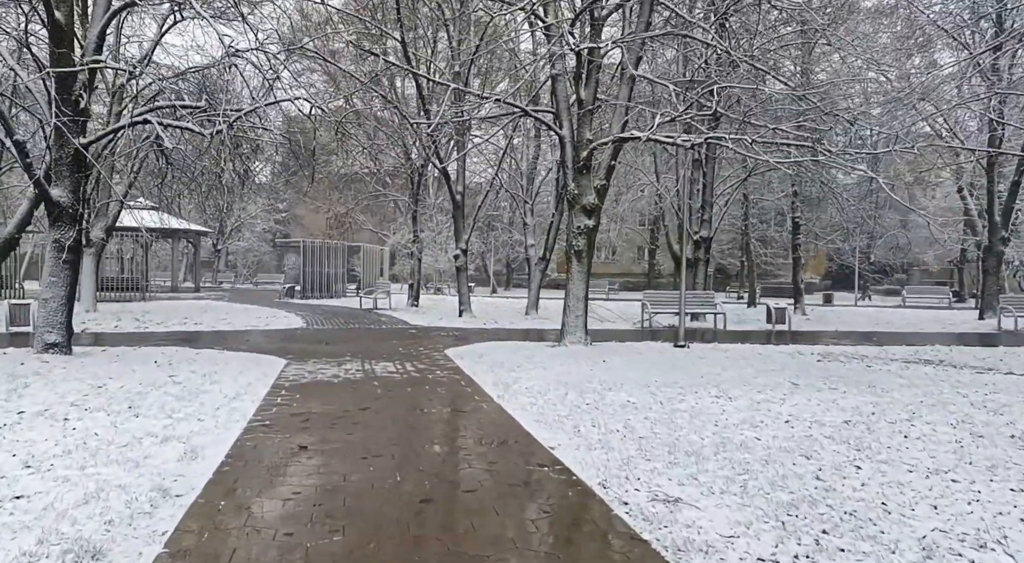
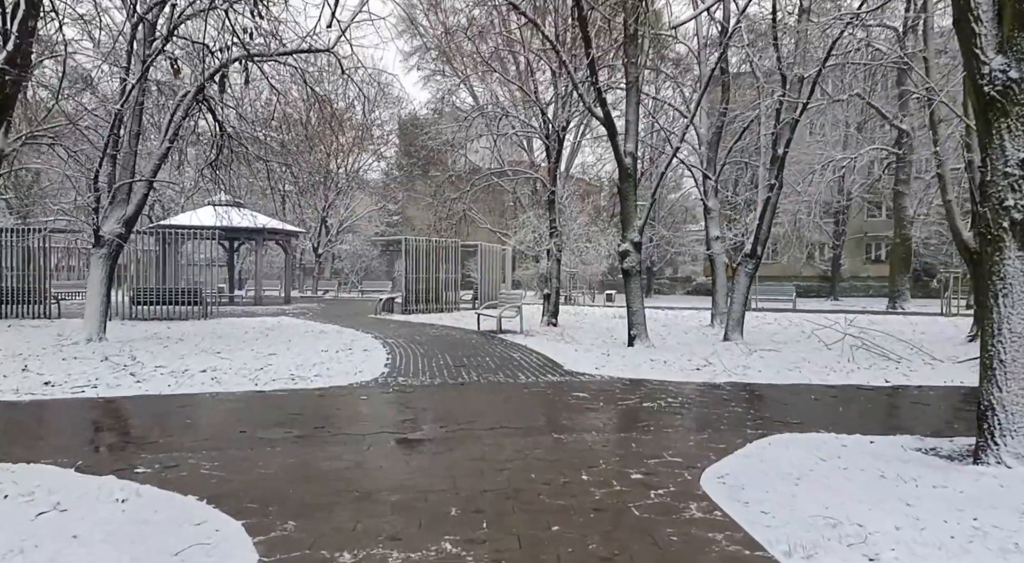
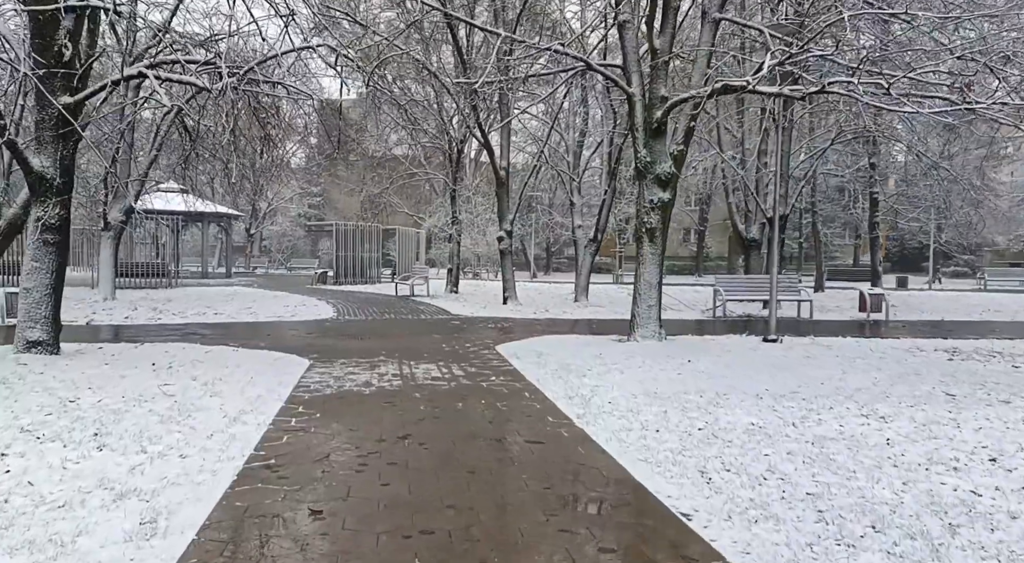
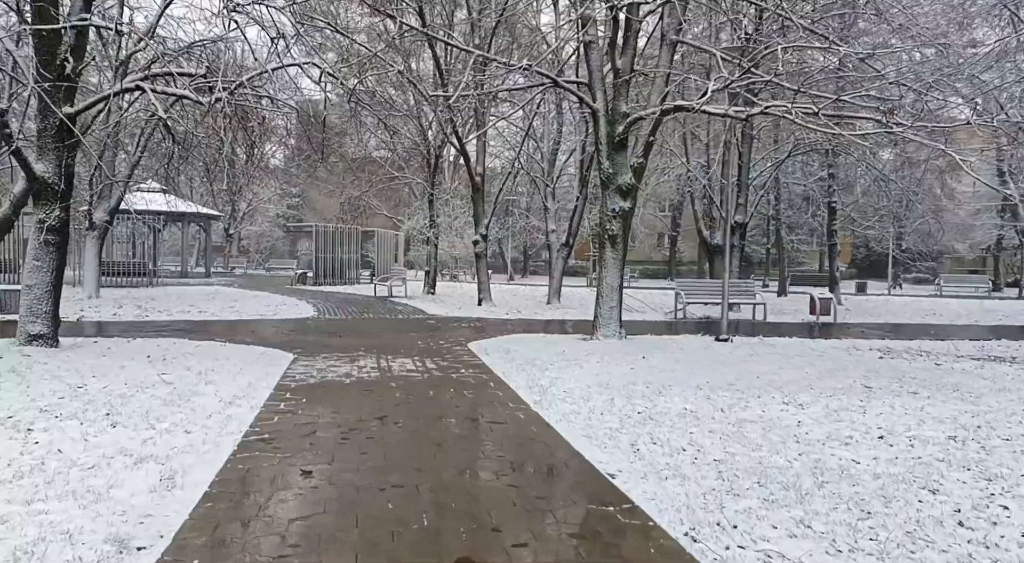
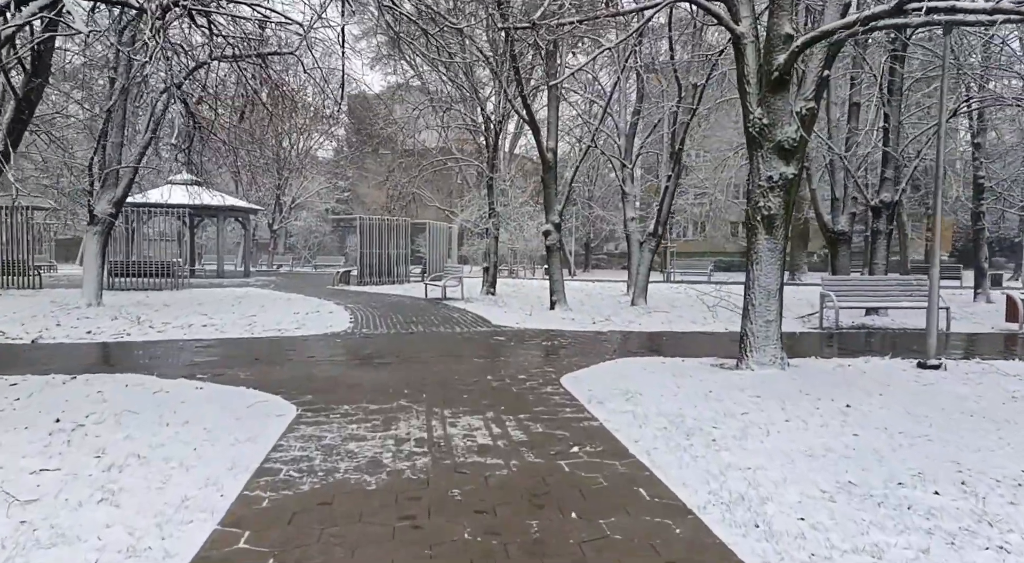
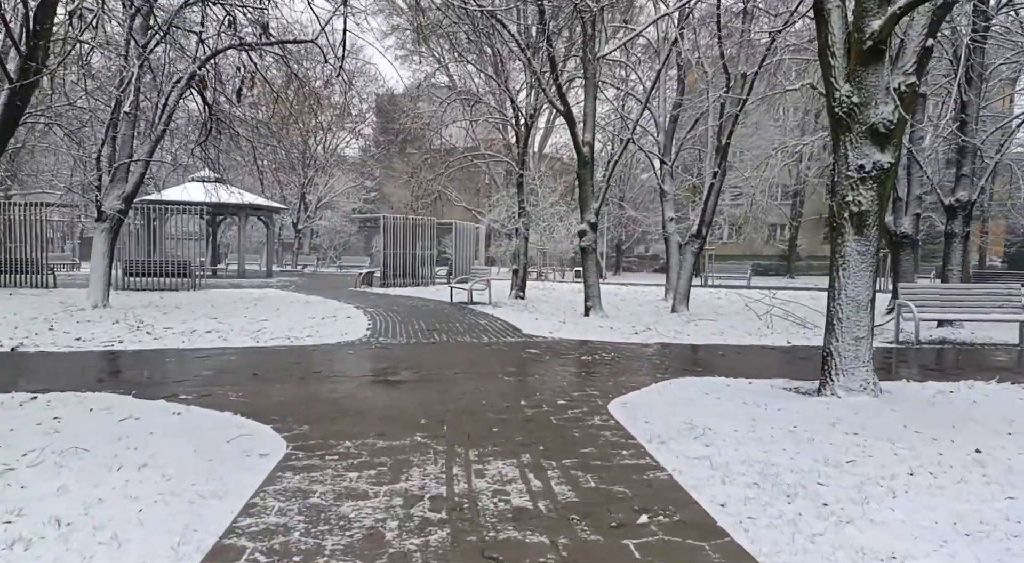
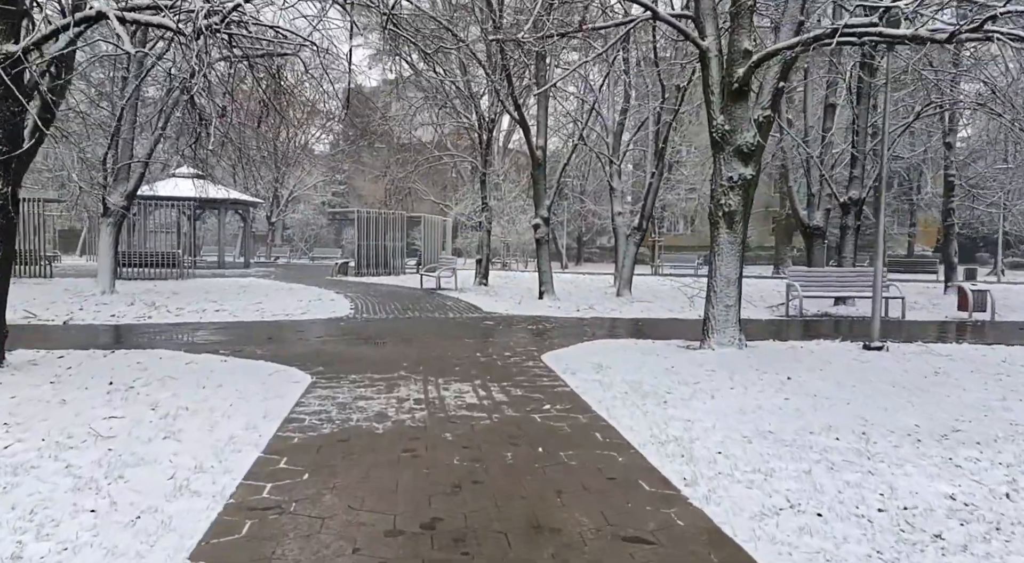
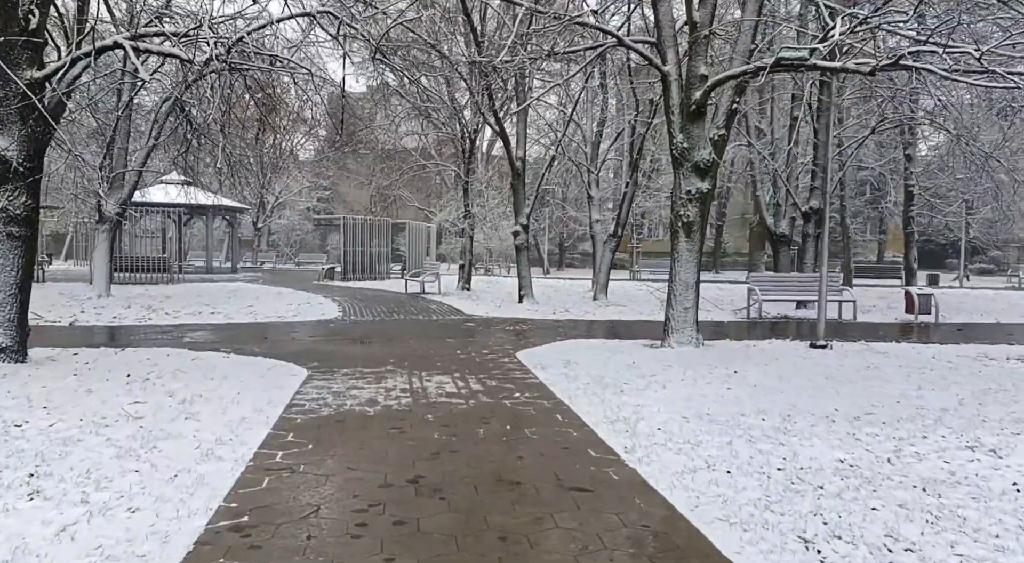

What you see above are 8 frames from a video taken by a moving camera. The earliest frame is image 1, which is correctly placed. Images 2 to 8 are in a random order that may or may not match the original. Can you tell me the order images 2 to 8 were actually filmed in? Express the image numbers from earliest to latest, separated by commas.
4, 3, 8, 7, 5, 6, 2
